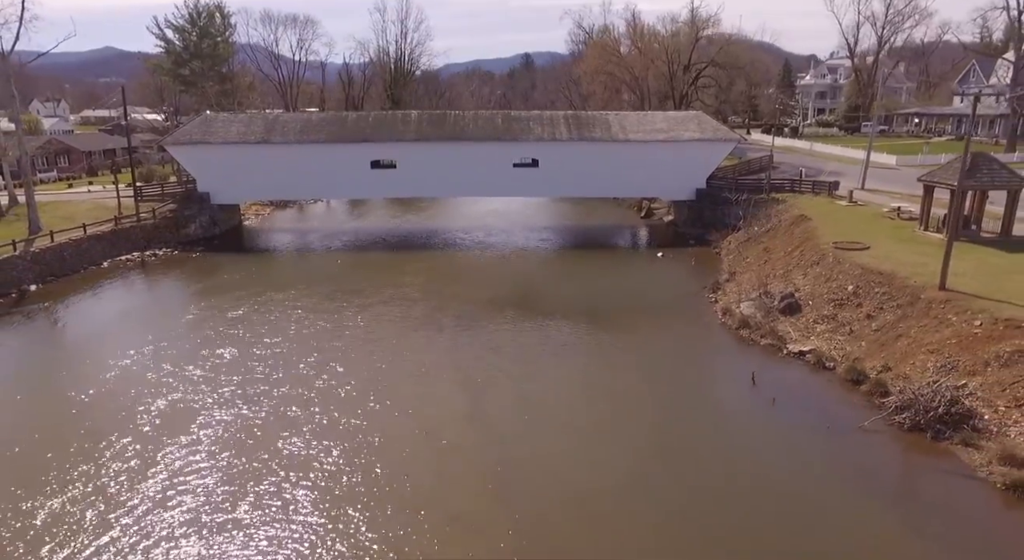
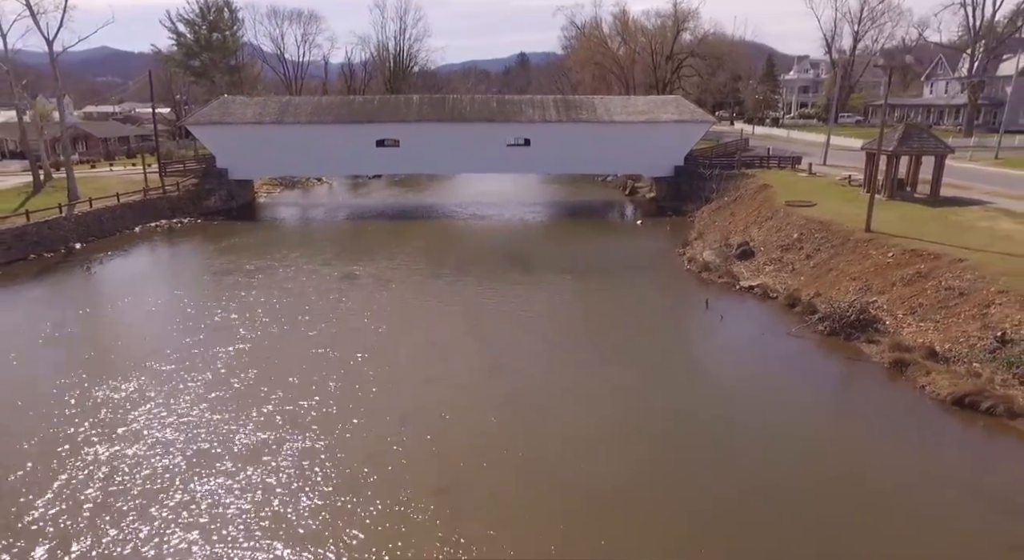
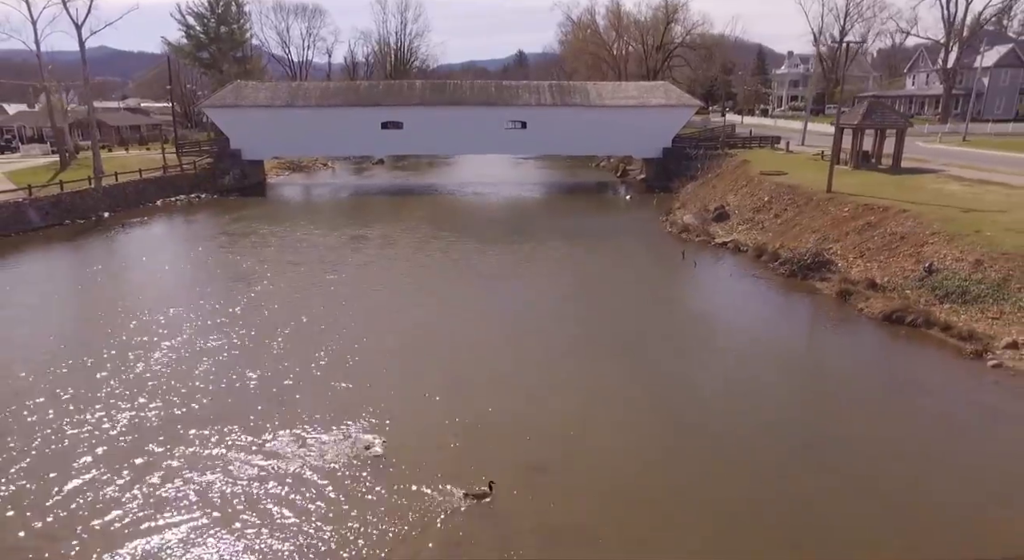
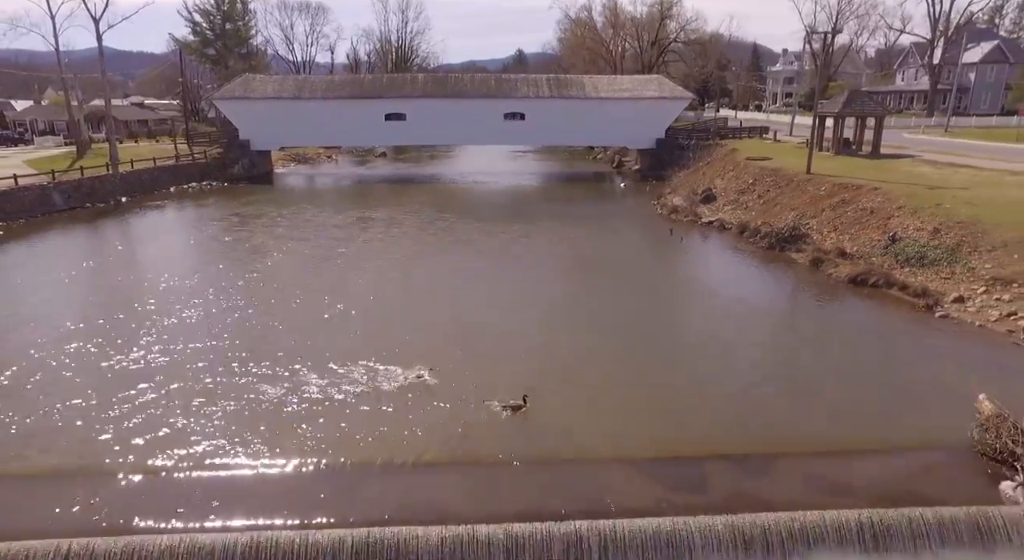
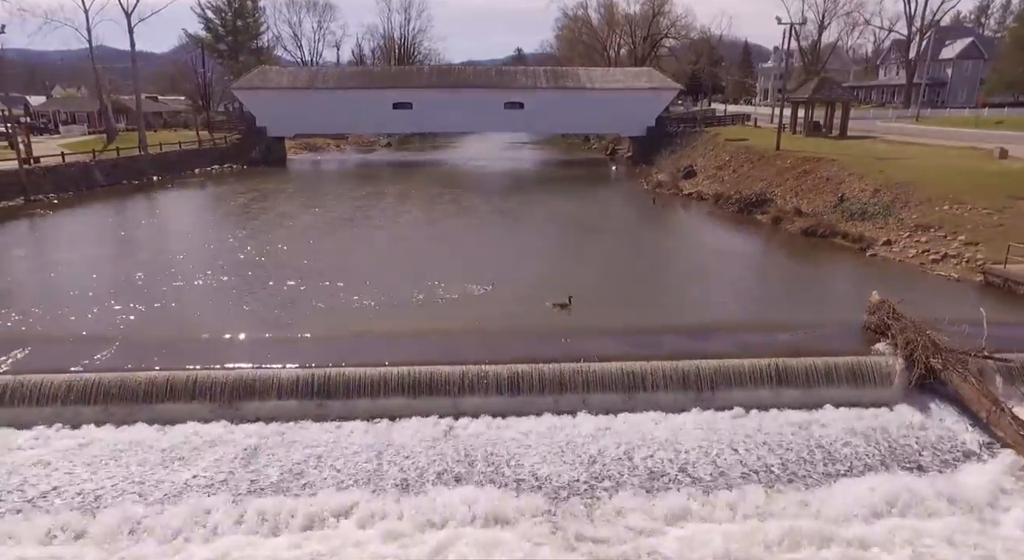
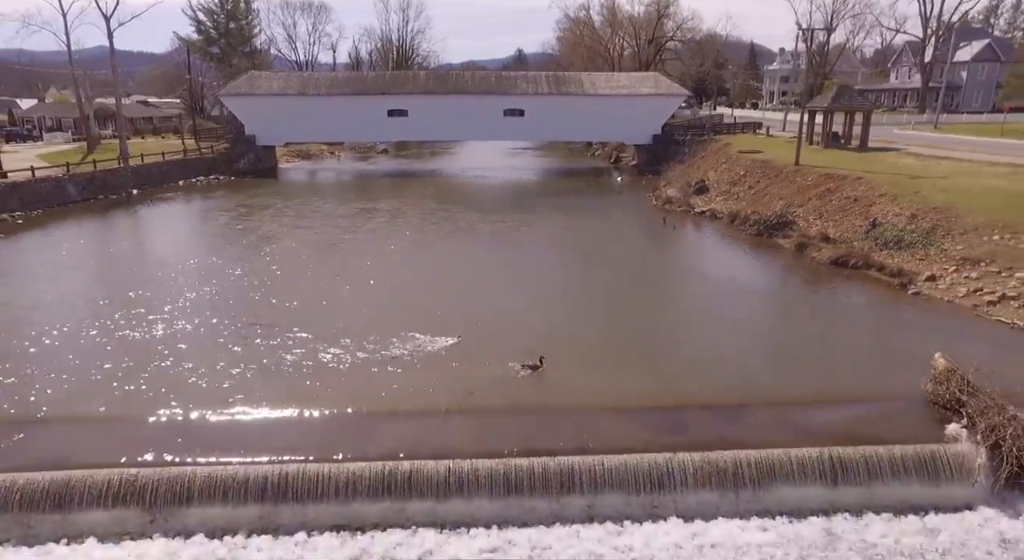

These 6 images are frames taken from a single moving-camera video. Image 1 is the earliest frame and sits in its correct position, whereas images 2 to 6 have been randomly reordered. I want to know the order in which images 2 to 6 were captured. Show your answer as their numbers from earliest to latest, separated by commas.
2, 3, 4, 6, 5
